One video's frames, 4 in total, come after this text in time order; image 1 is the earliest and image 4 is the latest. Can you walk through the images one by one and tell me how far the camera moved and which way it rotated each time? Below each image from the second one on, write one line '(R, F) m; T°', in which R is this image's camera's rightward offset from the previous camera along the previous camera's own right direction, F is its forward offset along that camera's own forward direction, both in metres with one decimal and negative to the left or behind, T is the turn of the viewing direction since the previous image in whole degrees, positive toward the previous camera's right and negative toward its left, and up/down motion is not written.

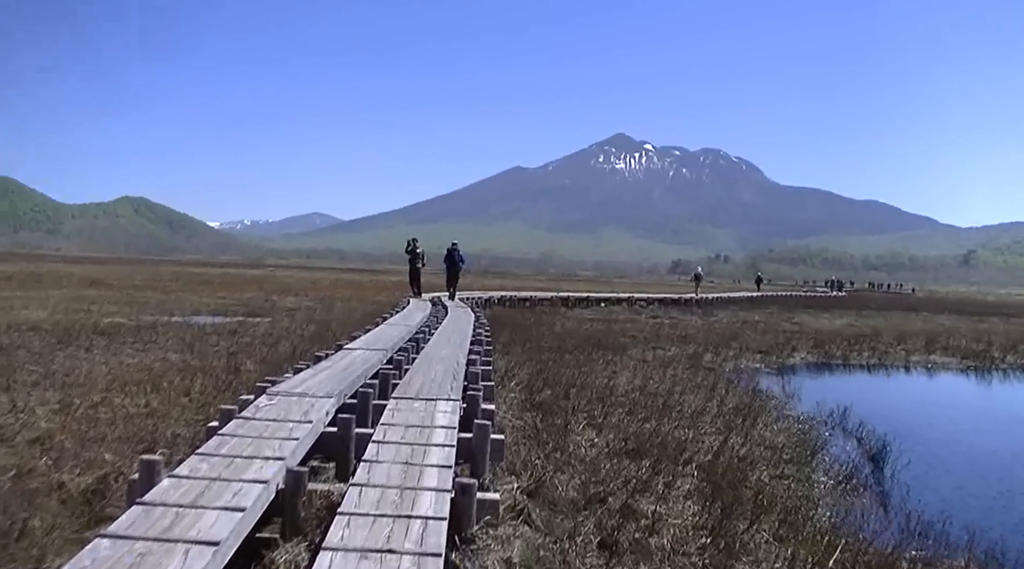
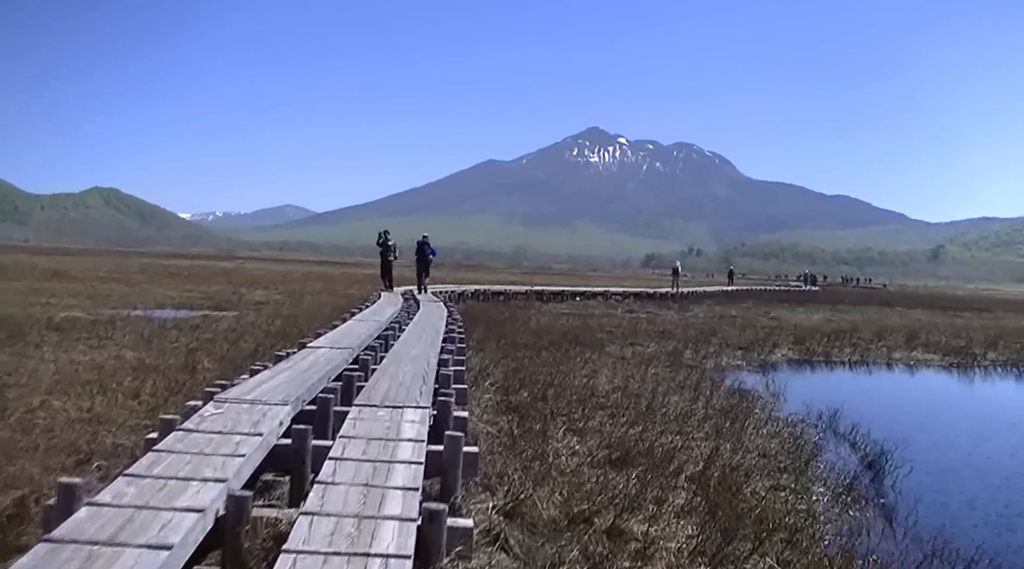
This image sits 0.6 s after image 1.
(0.0, +0.7) m; +2°
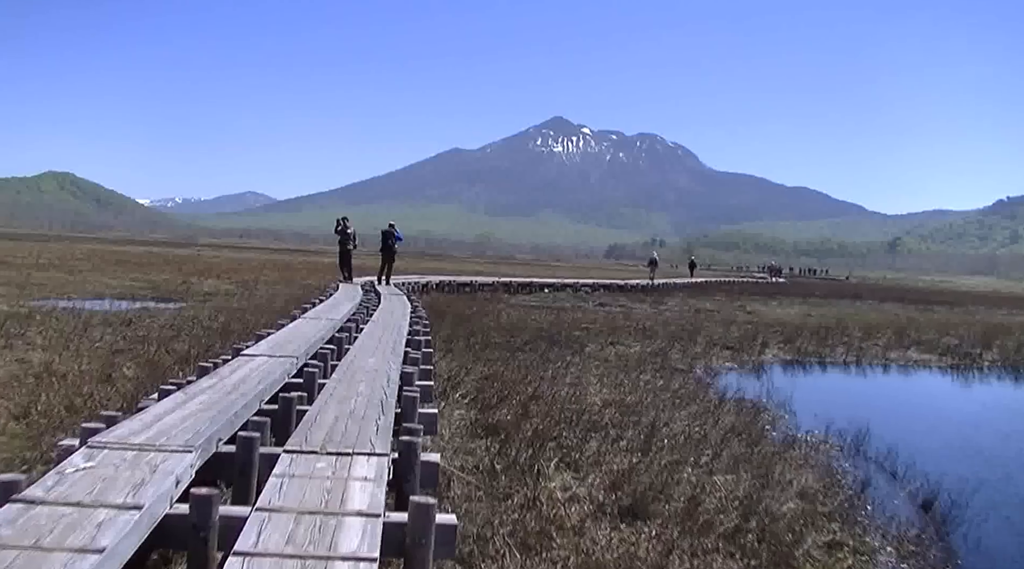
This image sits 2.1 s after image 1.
(-0.2, +1.9) m; +2°
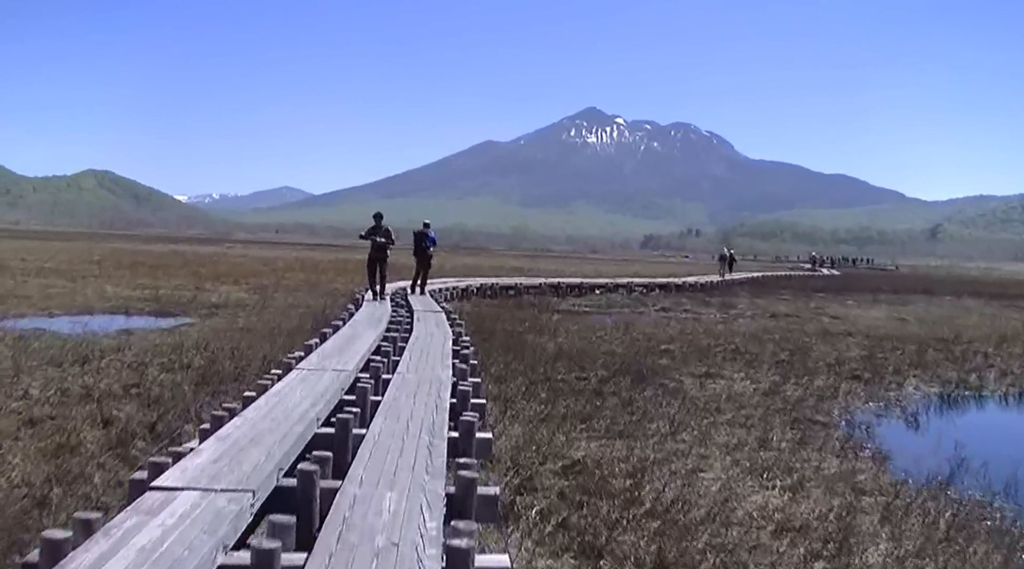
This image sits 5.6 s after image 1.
(-0.6, +4.4) m; -2°
